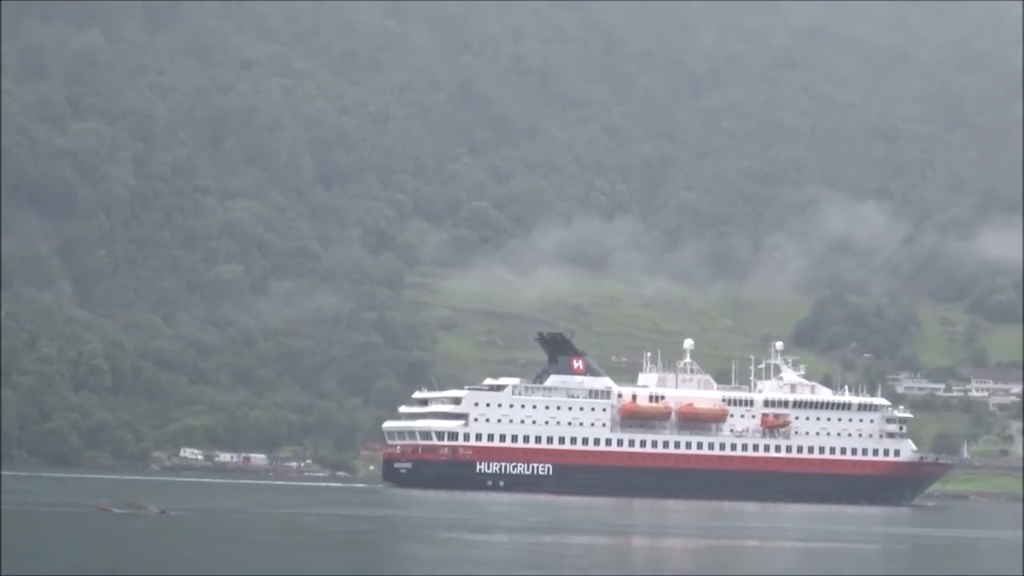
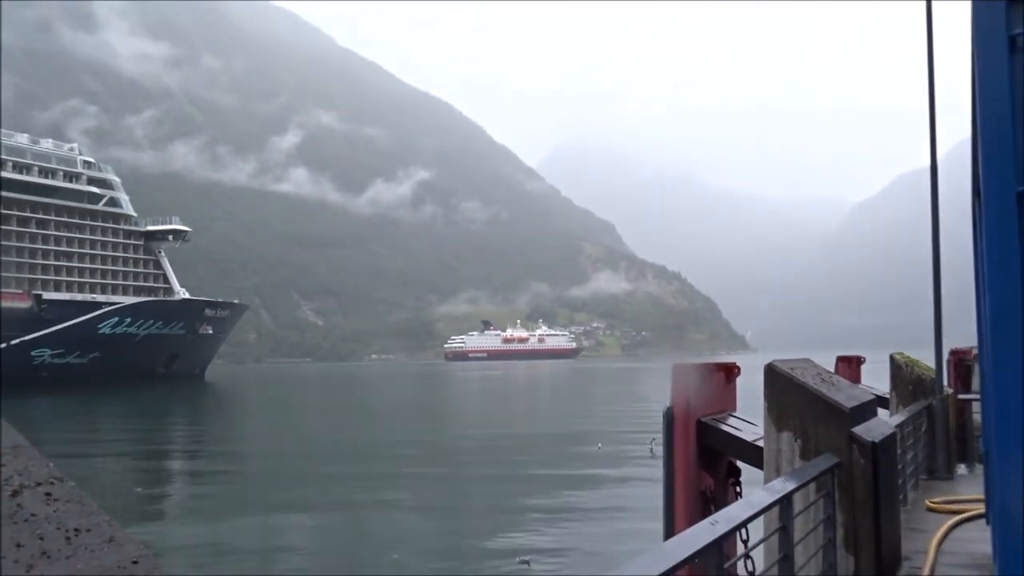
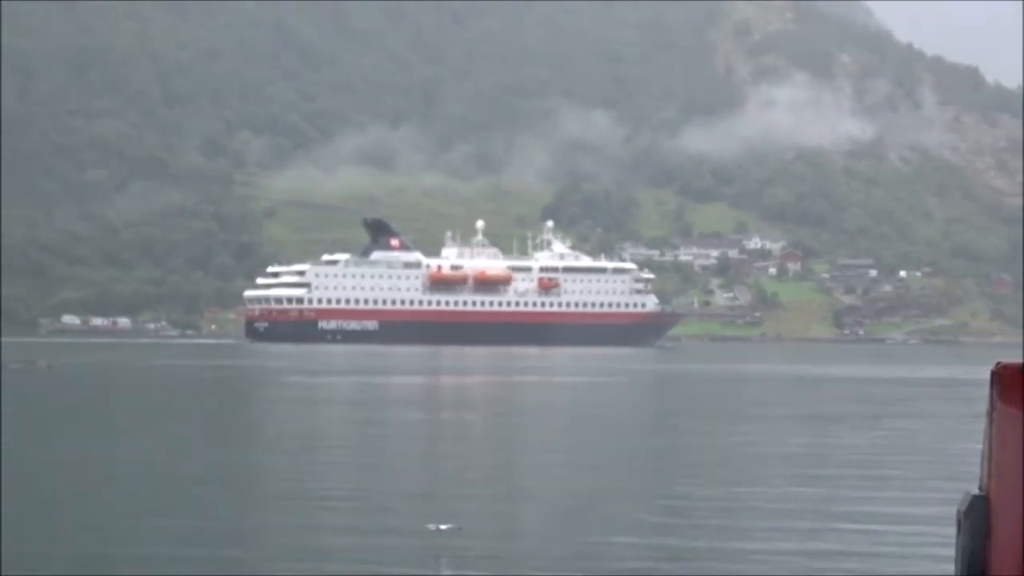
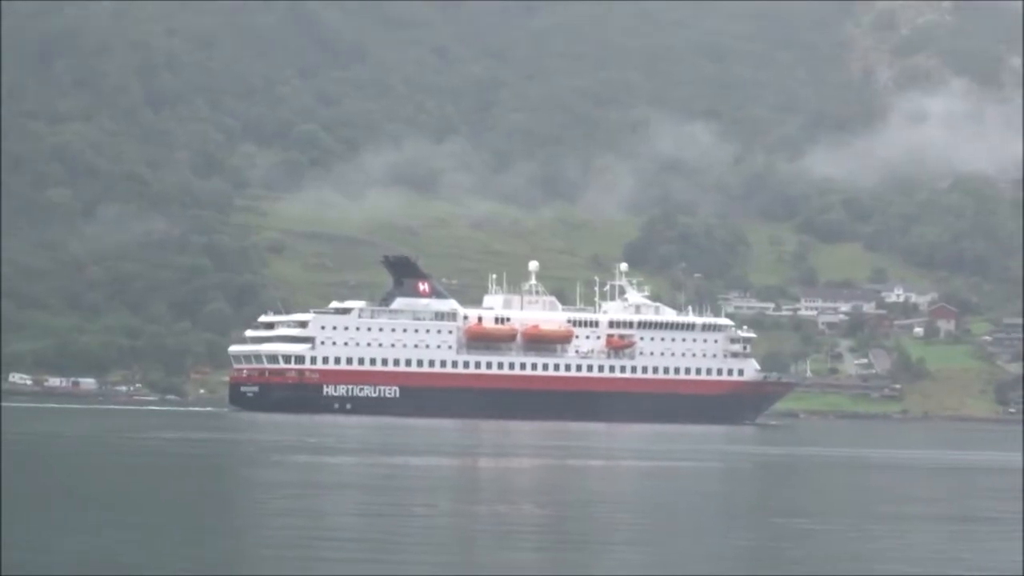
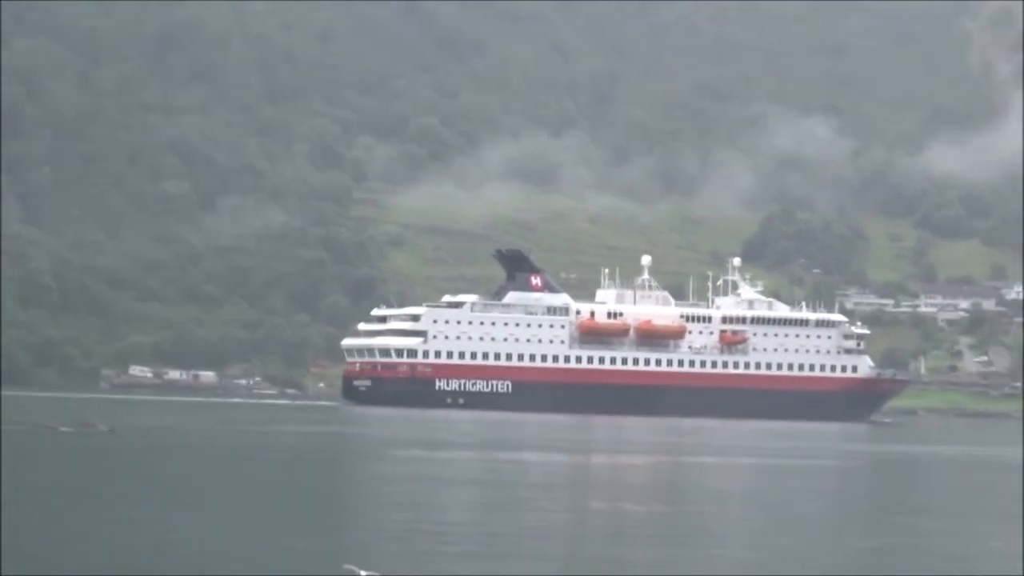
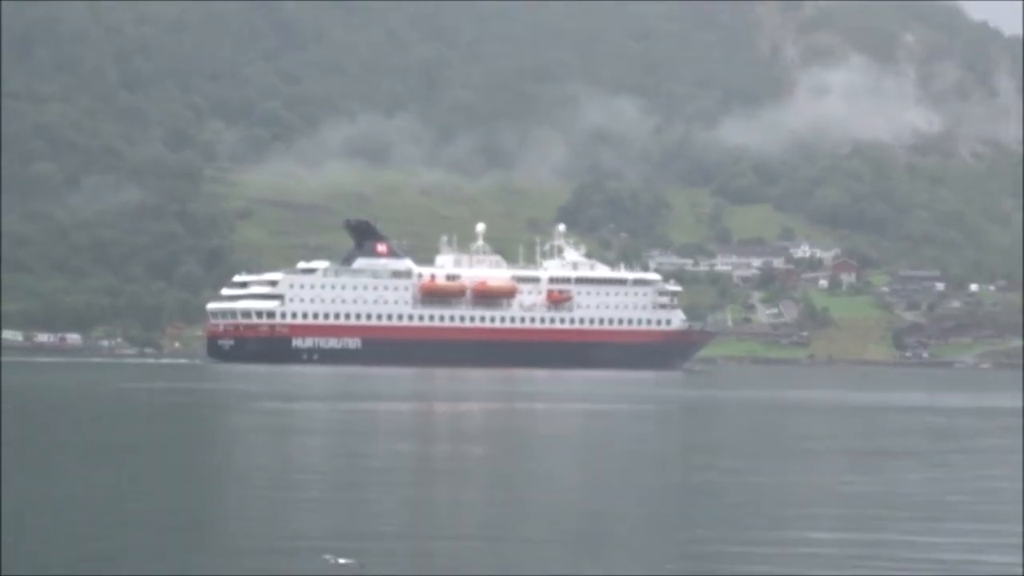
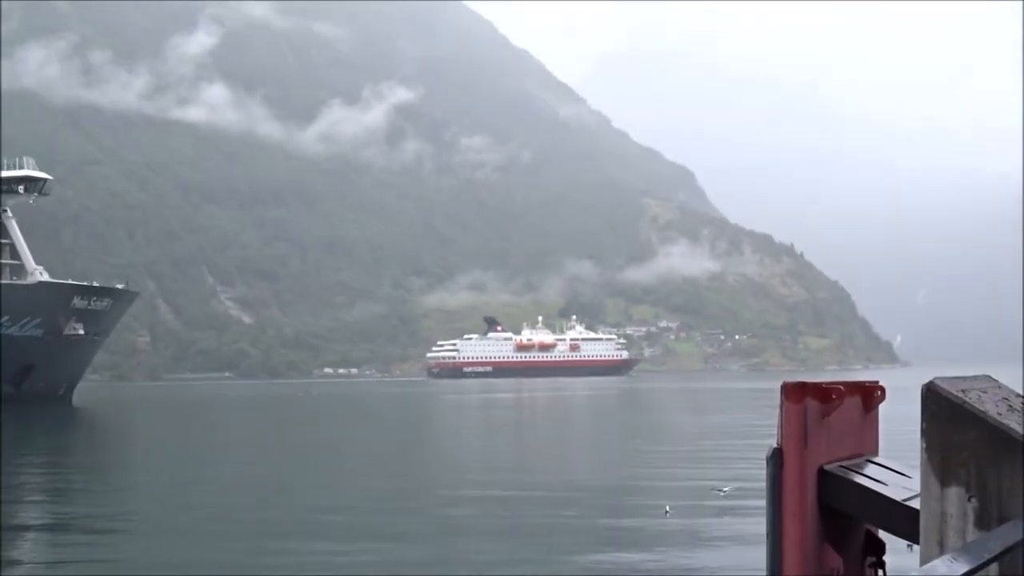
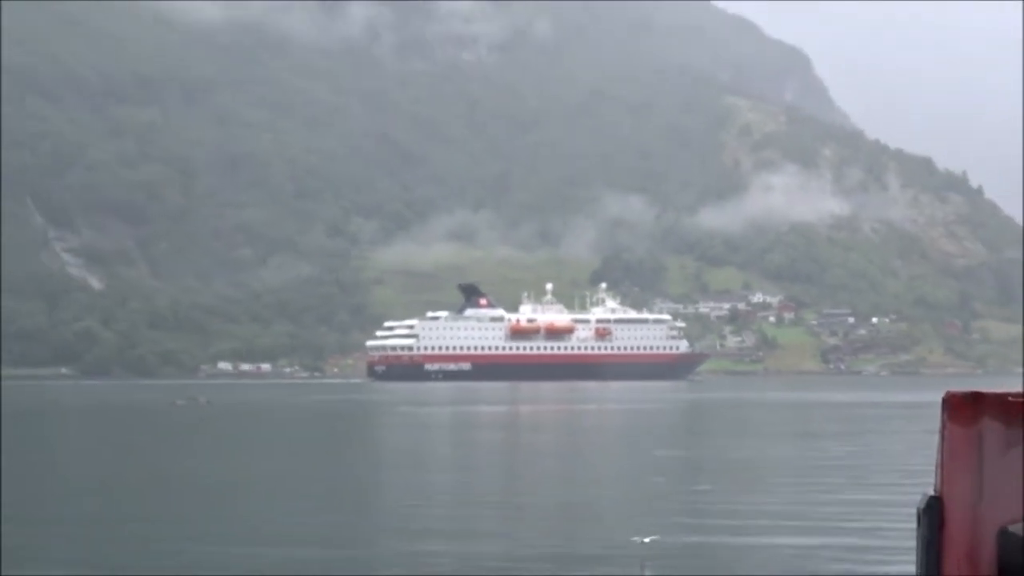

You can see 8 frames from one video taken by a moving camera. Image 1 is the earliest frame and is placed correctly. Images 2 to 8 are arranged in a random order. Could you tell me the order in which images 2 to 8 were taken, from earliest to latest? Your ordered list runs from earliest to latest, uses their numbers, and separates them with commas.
5, 4, 6, 3, 8, 7, 2
